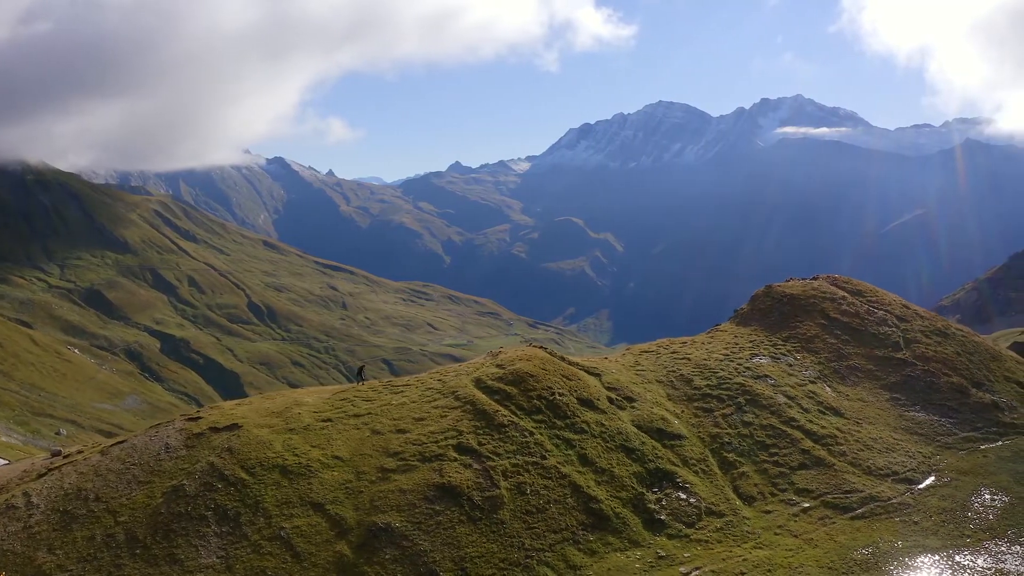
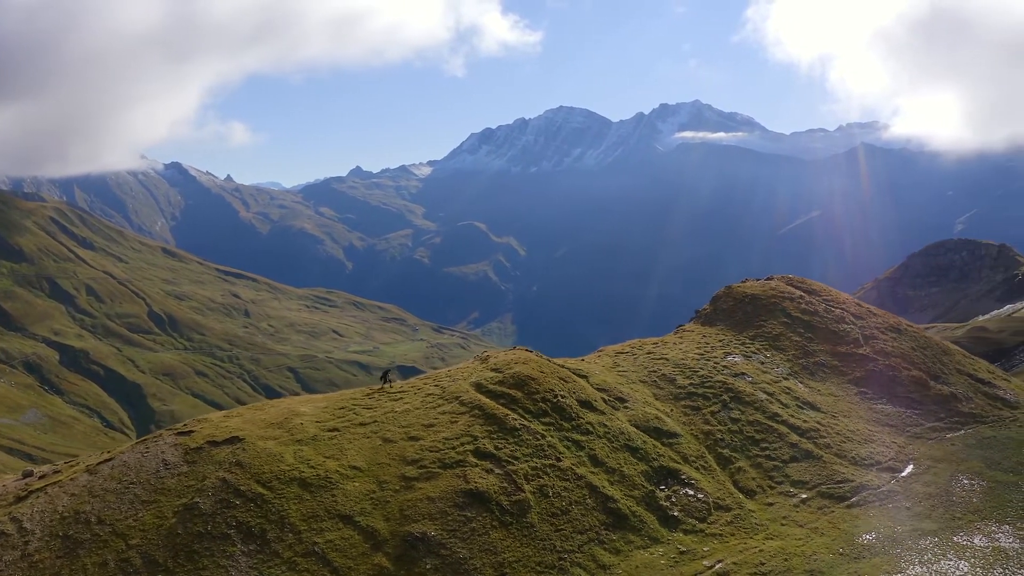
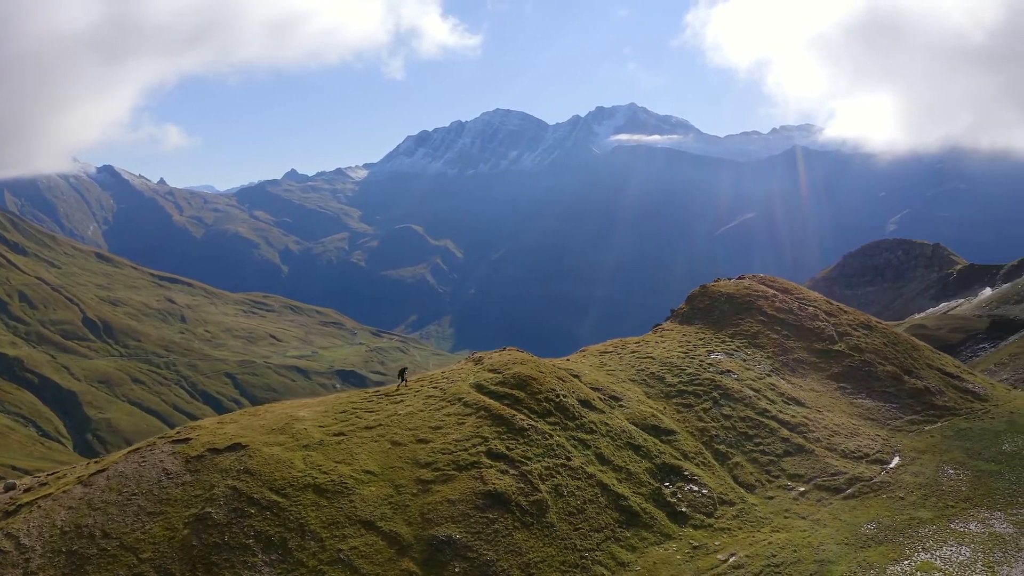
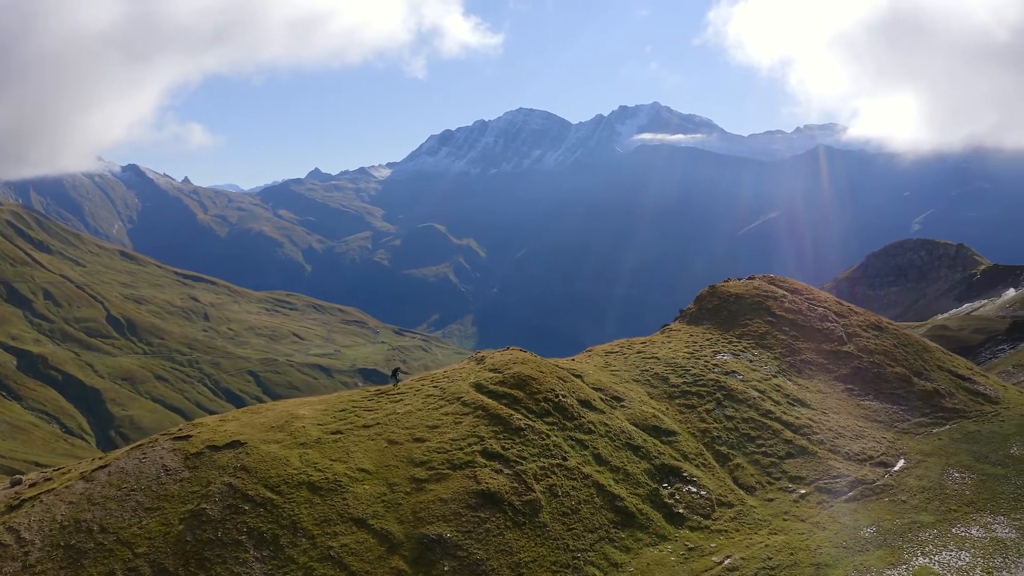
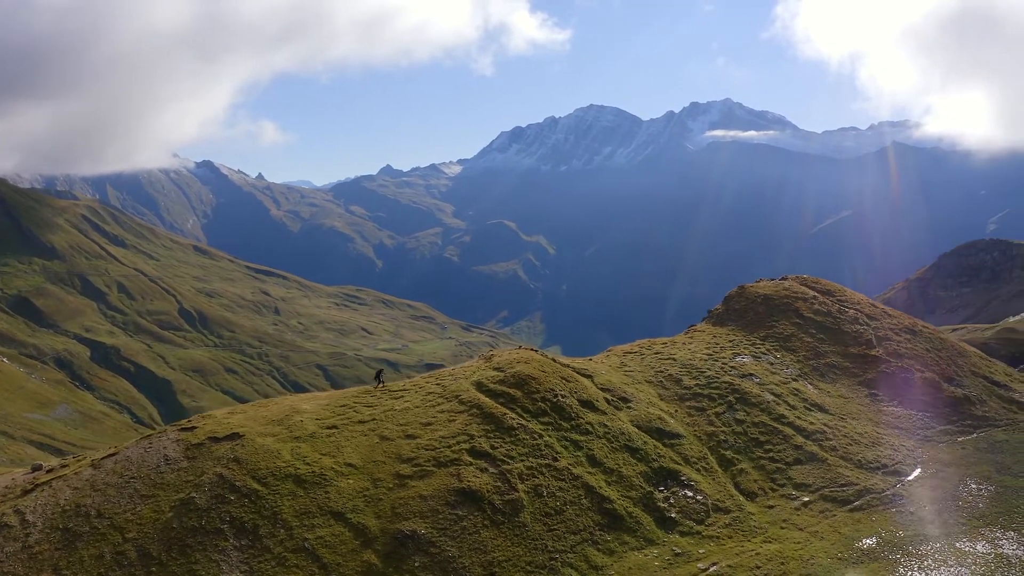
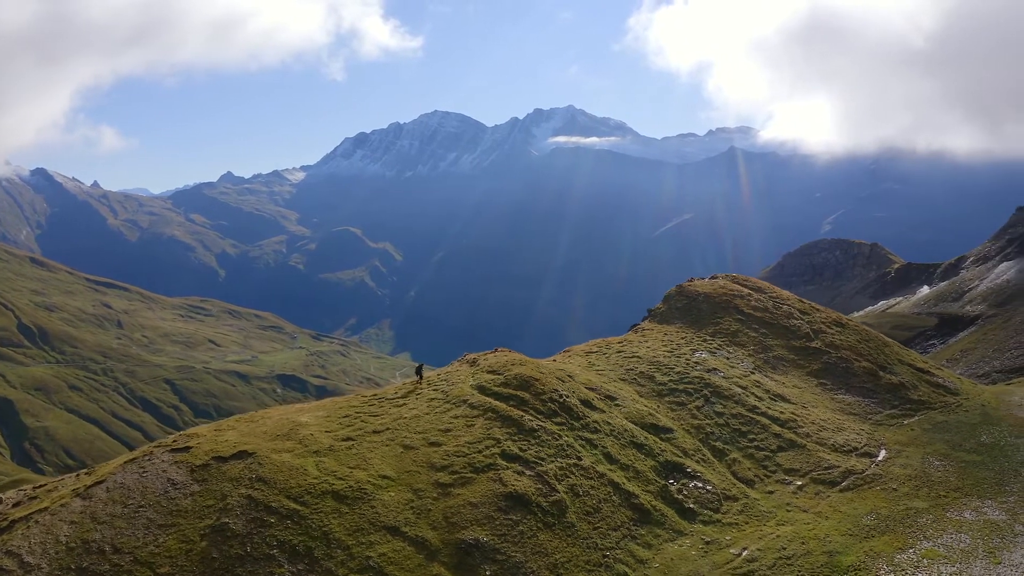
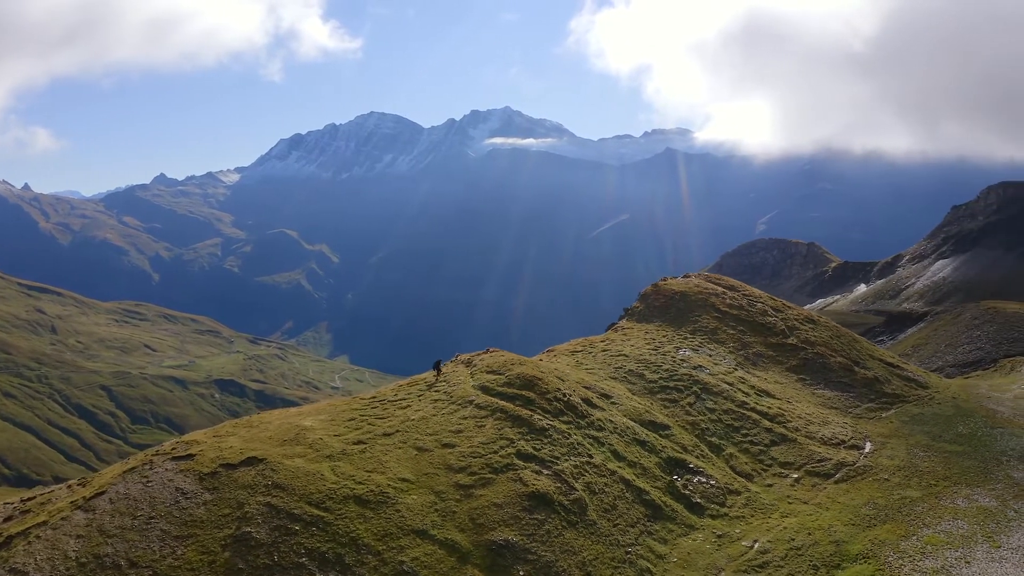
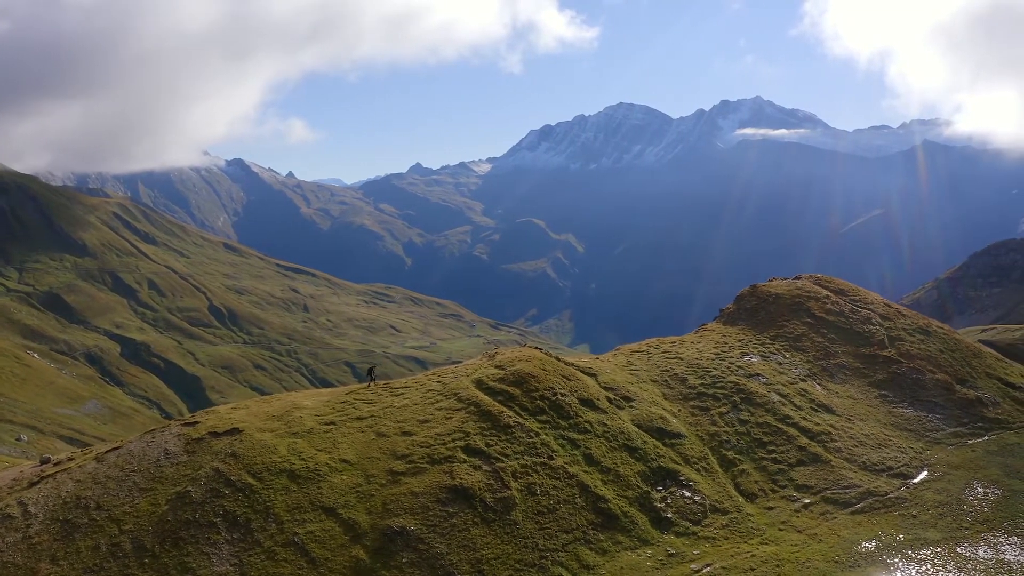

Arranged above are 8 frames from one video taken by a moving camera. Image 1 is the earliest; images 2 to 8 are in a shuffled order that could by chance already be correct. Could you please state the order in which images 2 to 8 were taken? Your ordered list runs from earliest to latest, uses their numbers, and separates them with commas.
8, 5, 2, 4, 3, 6, 7
